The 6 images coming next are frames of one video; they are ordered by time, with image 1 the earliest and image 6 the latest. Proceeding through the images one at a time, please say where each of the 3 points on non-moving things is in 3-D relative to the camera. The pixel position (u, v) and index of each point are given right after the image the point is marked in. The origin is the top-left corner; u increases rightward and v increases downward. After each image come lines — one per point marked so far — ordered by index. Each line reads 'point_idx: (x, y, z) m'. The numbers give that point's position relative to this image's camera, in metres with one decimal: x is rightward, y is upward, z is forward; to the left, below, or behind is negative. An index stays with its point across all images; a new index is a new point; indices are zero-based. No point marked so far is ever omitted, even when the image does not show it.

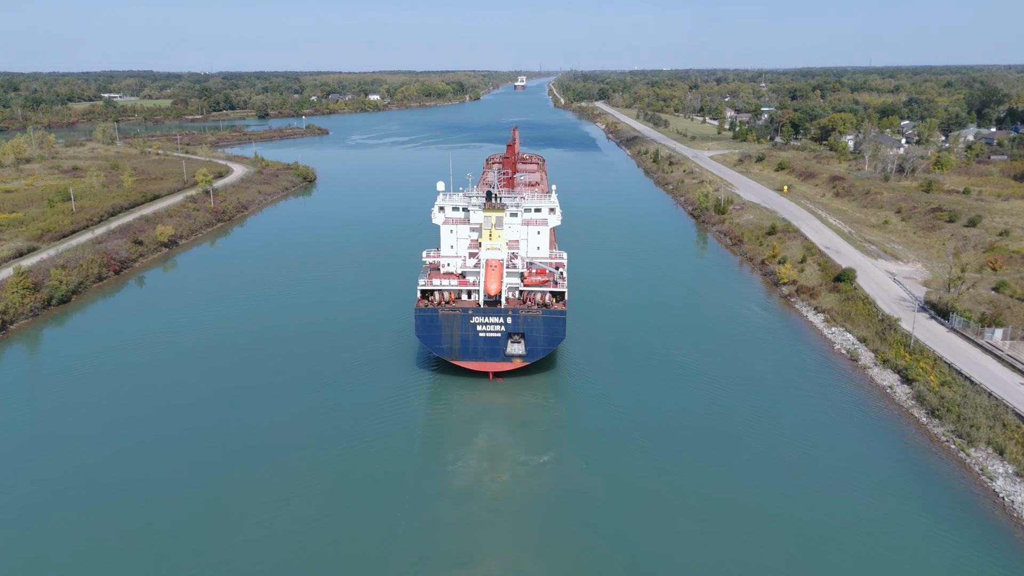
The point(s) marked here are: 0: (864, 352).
0: (+11.4, -2.2, +19.1) m
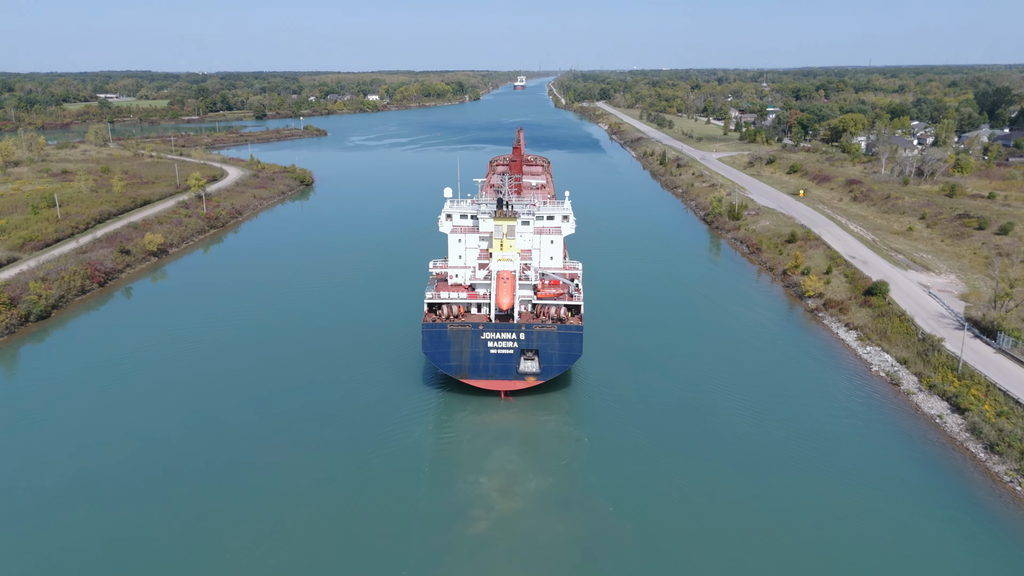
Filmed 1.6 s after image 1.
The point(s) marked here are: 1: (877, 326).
0: (+11.7, -2.6, +17.7) m
1: (+12.4, -1.4, +20.0) m
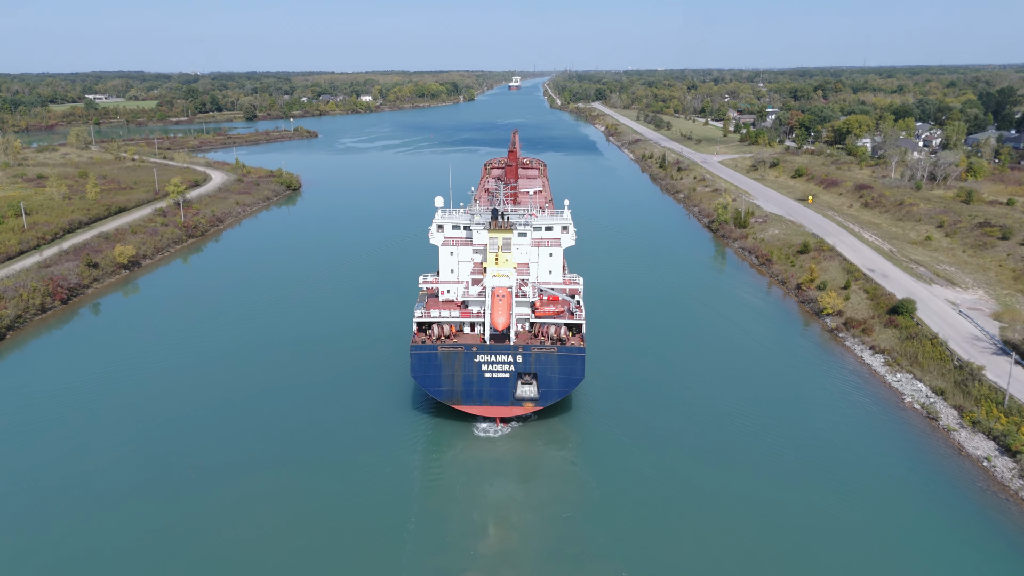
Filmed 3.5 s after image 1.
0: (+11.6, -3.2, +16.1) m
1: (+12.2, -1.9, +18.5) m
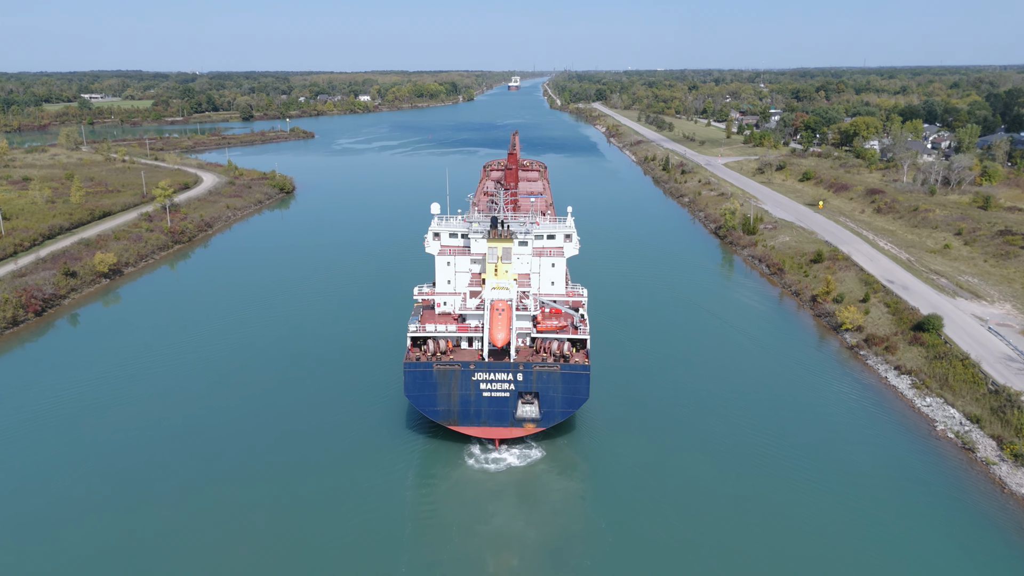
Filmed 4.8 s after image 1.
0: (+11.6, -3.7, +15.0) m
1: (+12.2, -2.4, +17.3) m
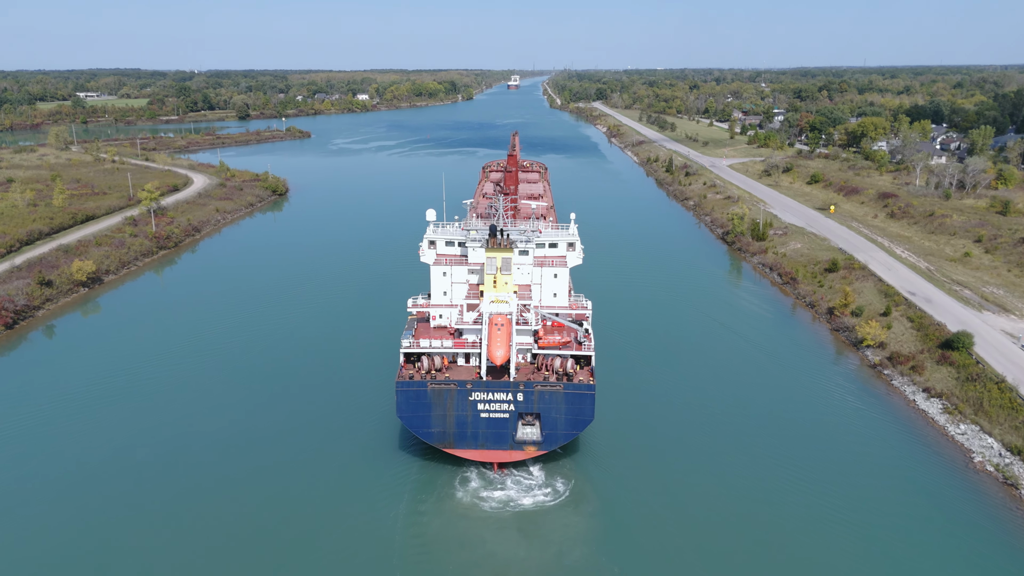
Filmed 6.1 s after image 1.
0: (+11.6, -4.1, +13.8) m
1: (+12.2, -2.8, +16.1) m
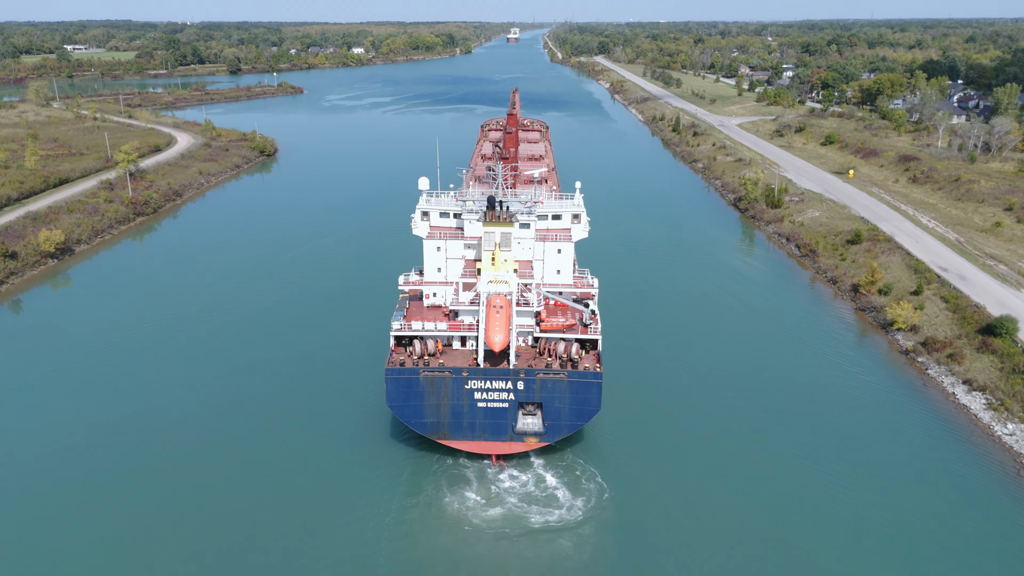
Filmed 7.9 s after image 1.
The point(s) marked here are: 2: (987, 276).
0: (+11.6, -3.8, +12.5) m
1: (+12.2, -2.4, +14.7) m
2: (+15.3, +0.4, +19.4) m
